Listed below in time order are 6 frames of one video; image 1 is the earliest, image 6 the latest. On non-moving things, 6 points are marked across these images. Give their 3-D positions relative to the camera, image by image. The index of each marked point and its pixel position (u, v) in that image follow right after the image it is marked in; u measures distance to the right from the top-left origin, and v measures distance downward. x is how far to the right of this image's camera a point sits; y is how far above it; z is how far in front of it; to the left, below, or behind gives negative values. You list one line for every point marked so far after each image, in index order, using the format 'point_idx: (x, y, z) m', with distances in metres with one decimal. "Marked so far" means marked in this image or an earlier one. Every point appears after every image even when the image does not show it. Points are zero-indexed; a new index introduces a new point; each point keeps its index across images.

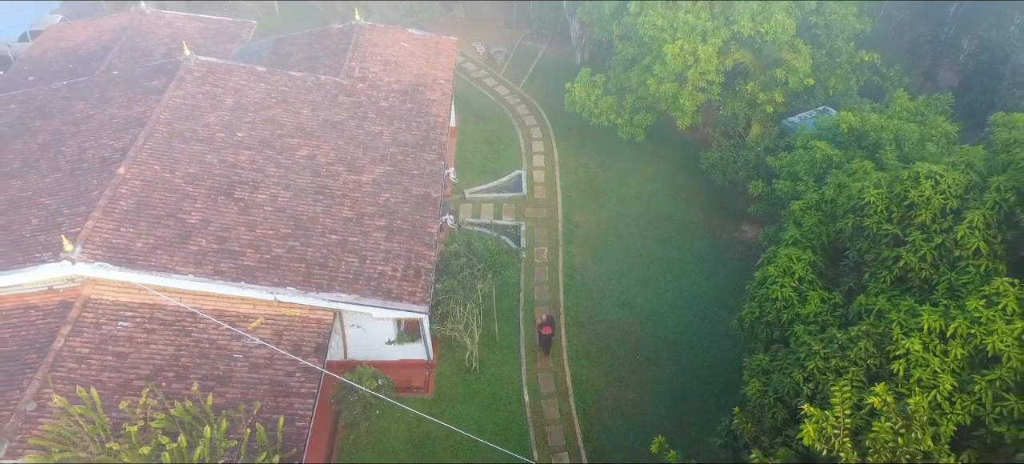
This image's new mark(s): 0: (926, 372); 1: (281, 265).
0: (+4.9, -1.6, +7.1) m
1: (-5.2, -0.7, +13.6) m
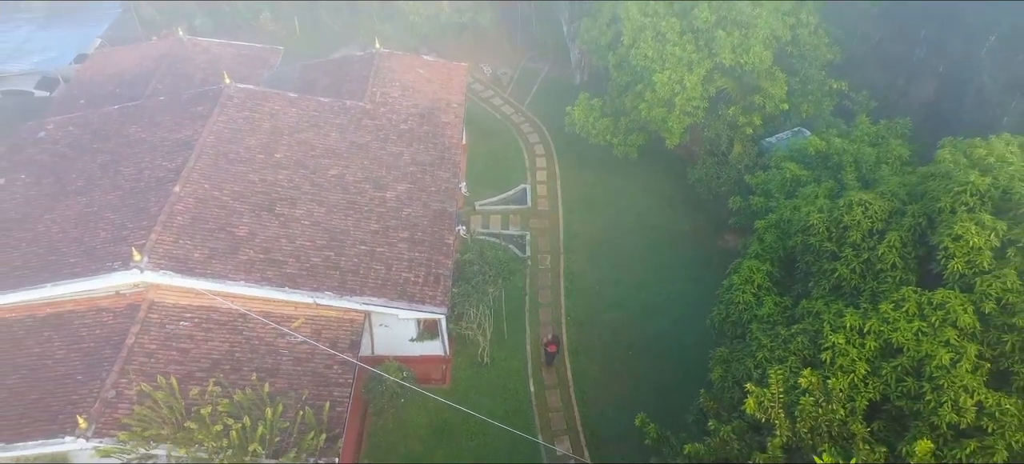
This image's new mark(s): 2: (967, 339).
0: (+5.1, -1.9, +9.1) m
1: (-5.0, -1.0, +15.6) m
2: (+6.6, -1.5, +8.7) m
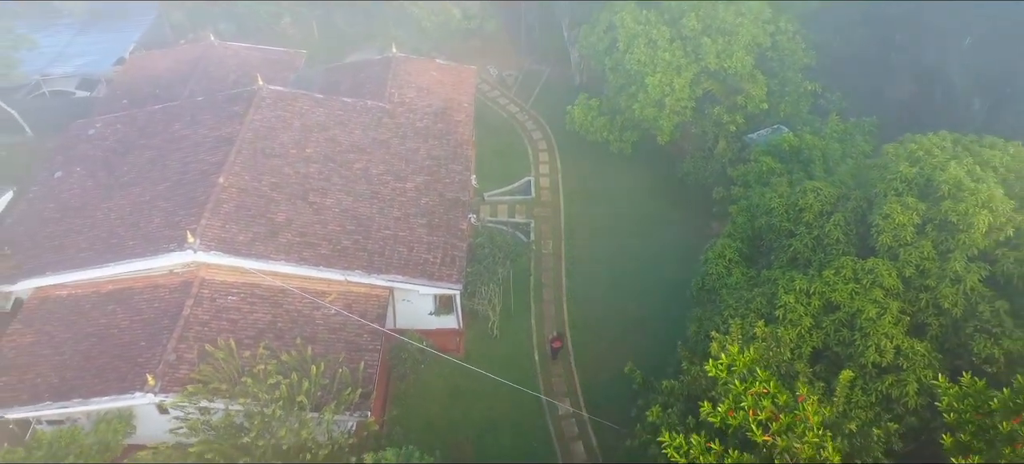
0: (+5.3, -1.5, +11.2) m
1: (-4.8, -0.6, +17.7) m
2: (+6.8, -1.2, +10.8) m
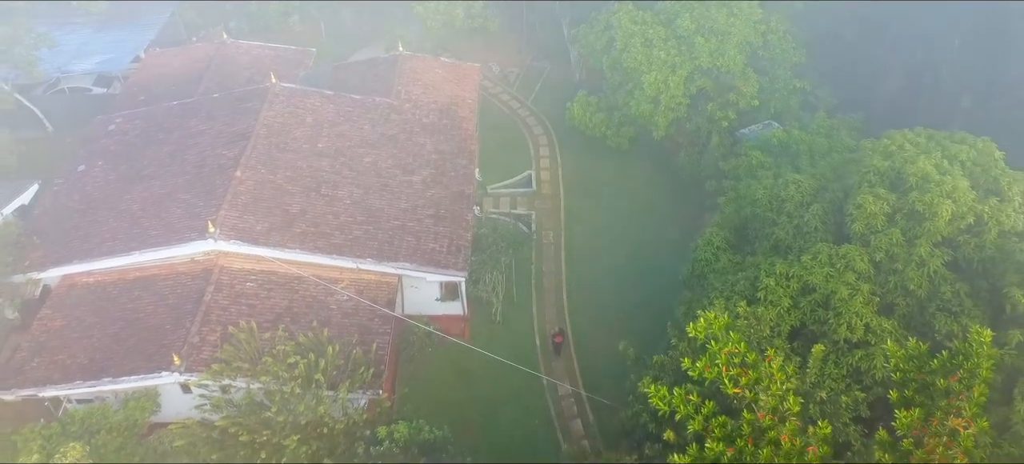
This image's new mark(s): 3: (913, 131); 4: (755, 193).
0: (+5.3, -1.3, +12.3) m
1: (-4.7, -0.3, +18.7) m
2: (+6.8, -0.9, +11.8) m
3: (+9.6, +2.4, +14.5) m
4: (+6.1, +1.0, +15.2) m
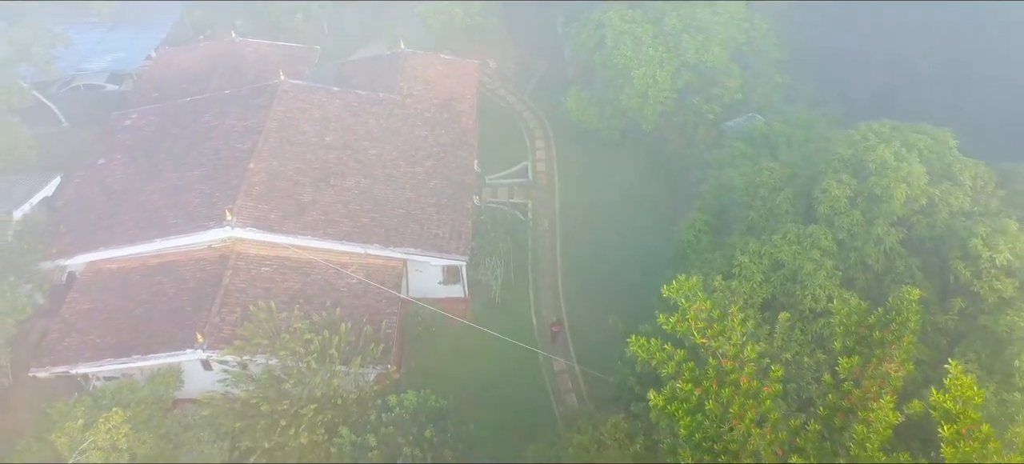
0: (+5.3, -0.9, +13.6) m
1: (-4.8, +0.1, +20.0) m
2: (+6.8, -0.5, +13.1) m
3: (+9.6, +2.9, +15.8) m
4: (+6.1, +1.4, +16.6) m
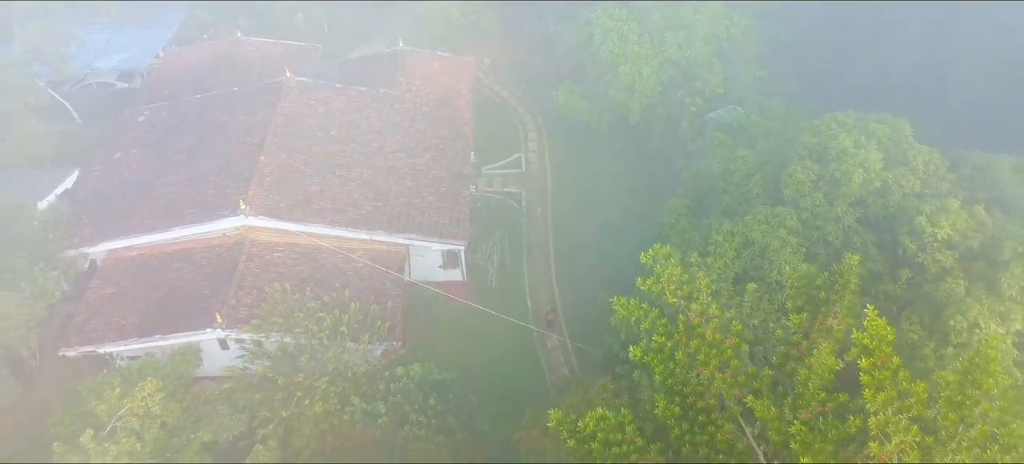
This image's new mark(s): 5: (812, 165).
0: (+5.2, -0.4, +15.0) m
1: (-4.9, +0.5, +21.3) m
2: (+6.8, -0.1, +14.6) m
3: (+9.4, +3.4, +17.3) m
4: (+6.0, +1.9, +18.0) m
5: (+7.7, +1.8, +15.4) m
